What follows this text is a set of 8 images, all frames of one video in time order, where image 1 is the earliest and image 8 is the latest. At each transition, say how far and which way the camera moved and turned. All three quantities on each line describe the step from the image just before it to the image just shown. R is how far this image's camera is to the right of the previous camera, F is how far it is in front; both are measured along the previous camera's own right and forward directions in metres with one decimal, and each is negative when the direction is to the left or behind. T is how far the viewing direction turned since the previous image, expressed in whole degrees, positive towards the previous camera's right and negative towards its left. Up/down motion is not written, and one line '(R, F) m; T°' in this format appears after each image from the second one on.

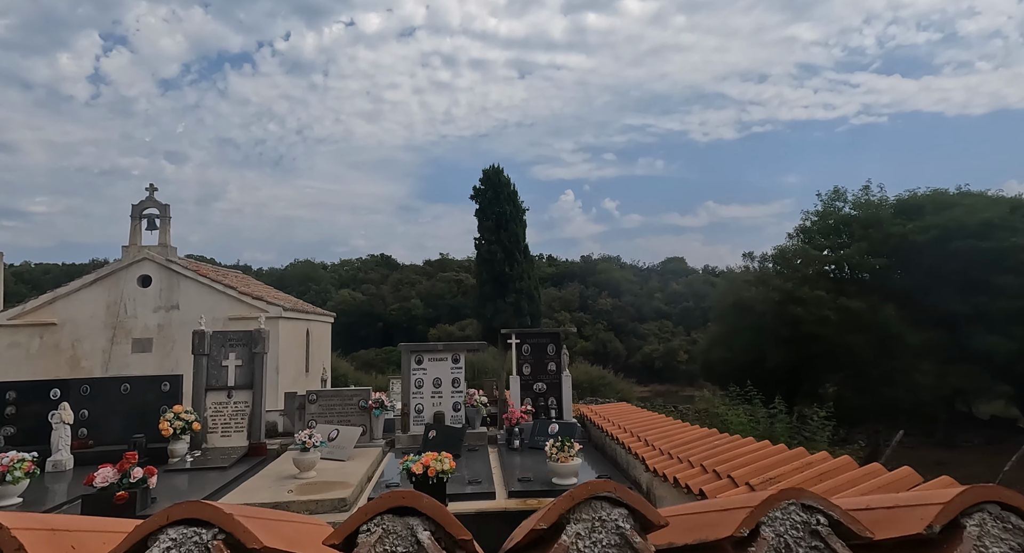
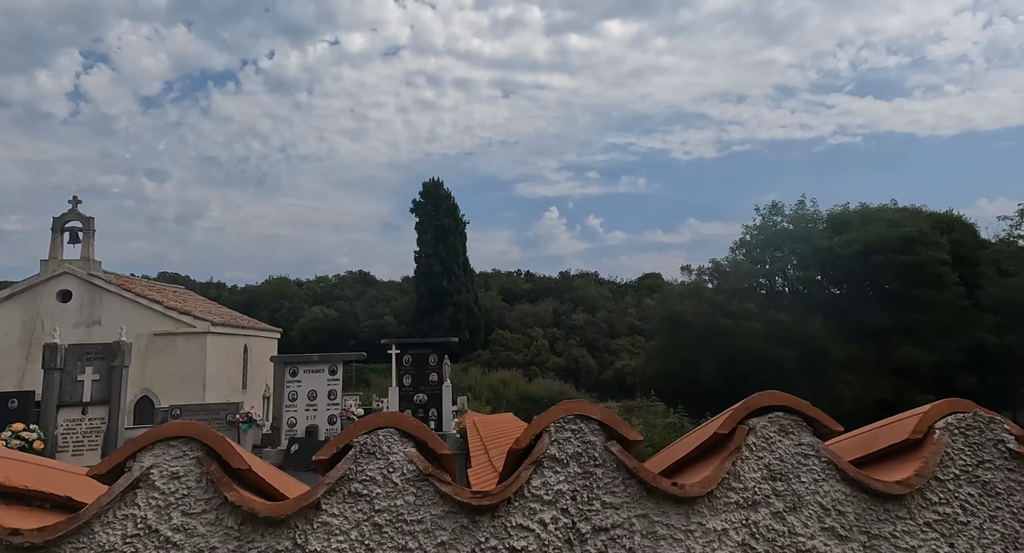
(+1.7, +0.2) m; +1°
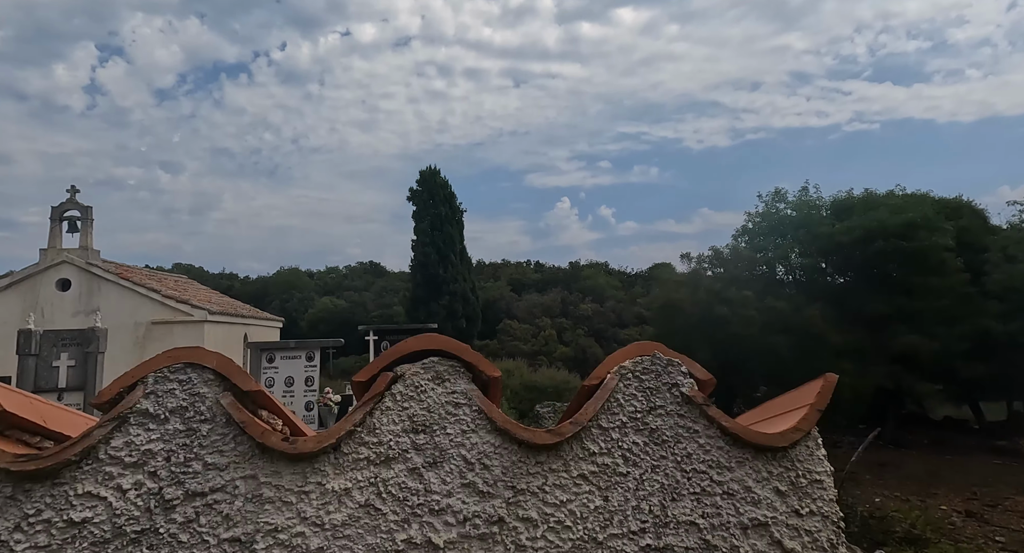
(+0.5, +0.1) m; -1°
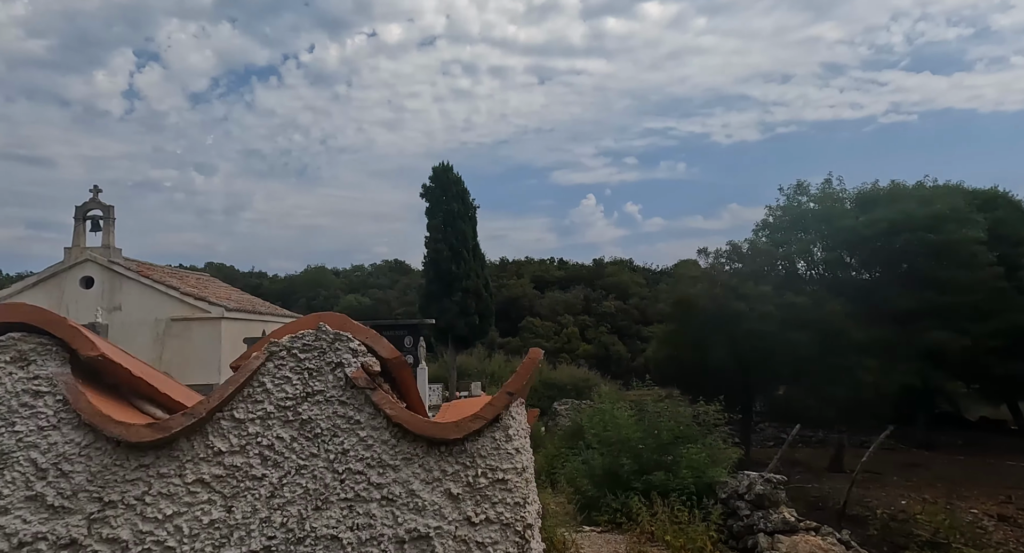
(+0.5, +0.1) m; -3°
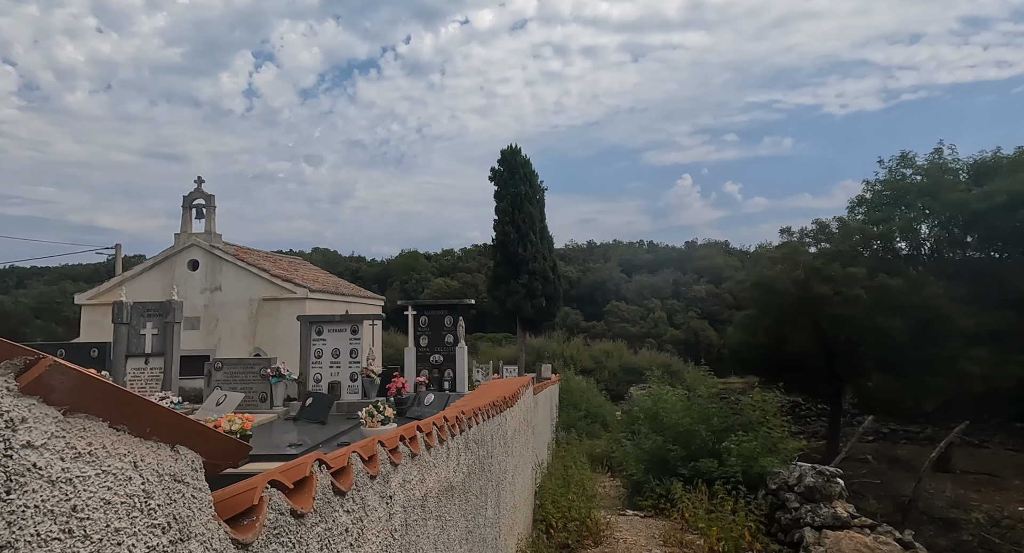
(+0.9, +0.1) m; -9°
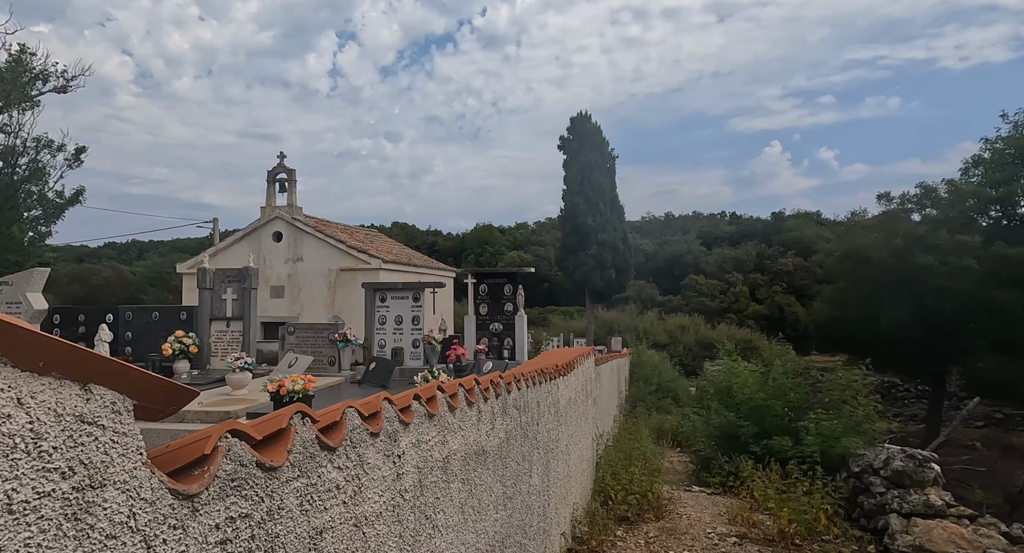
(+0.2, +0.2) m; -7°
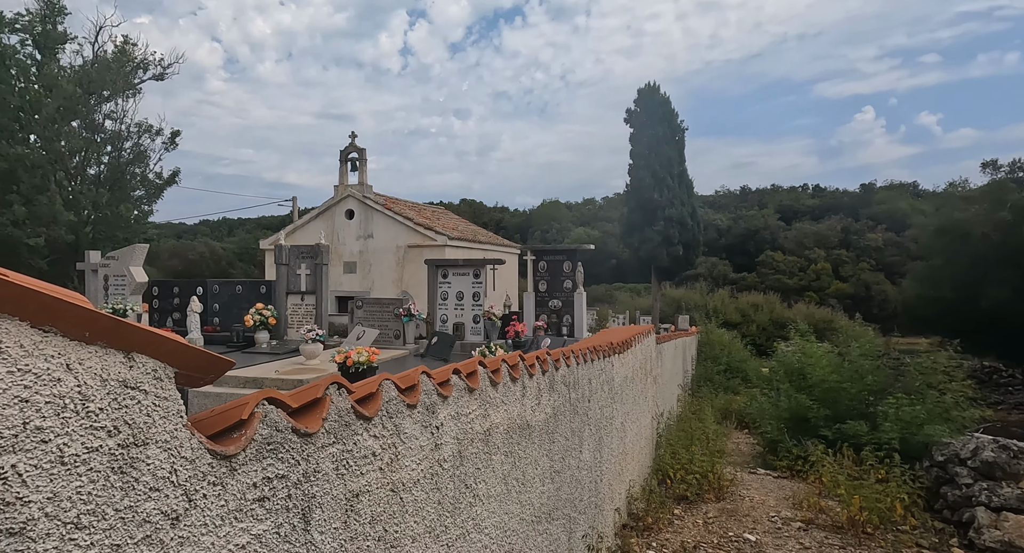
(+0.1, 0.0) m; -6°
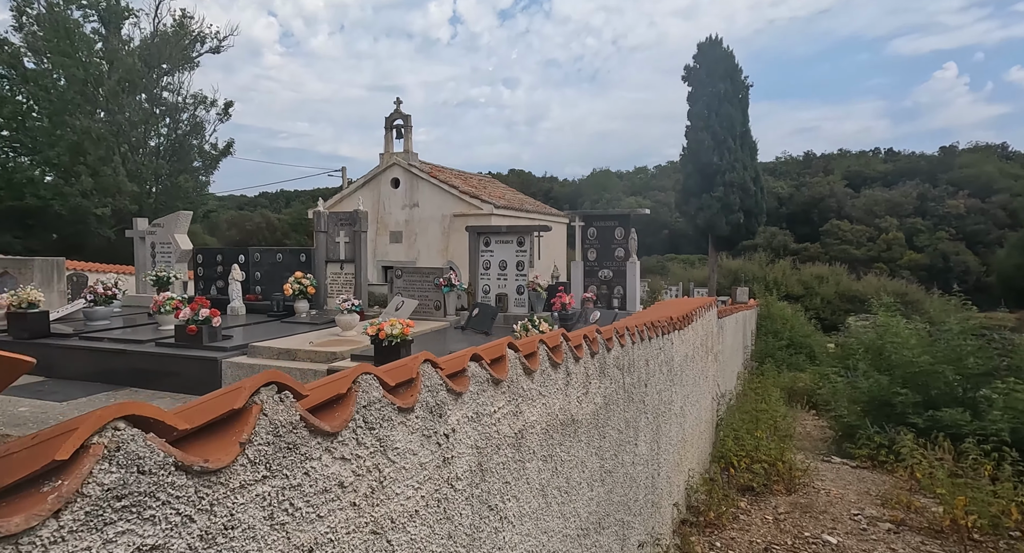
(0.0, +0.7) m; -5°
